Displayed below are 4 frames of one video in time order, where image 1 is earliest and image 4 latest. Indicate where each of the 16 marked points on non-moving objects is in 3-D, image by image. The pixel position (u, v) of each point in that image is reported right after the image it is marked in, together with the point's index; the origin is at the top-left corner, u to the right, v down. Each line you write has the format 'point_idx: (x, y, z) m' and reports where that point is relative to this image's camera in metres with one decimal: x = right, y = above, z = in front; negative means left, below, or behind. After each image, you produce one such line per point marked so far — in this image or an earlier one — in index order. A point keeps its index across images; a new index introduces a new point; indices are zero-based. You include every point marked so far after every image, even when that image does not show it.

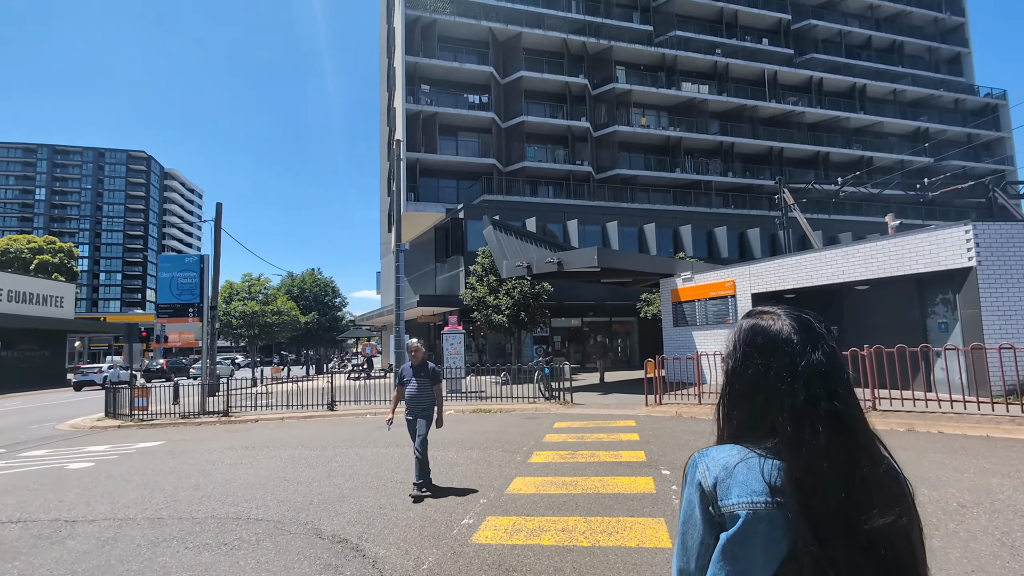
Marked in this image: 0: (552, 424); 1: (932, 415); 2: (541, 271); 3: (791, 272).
0: (+0.9, -3.1, +11.7) m
1: (+6.9, -2.1, +8.4) m
2: (+1.0, +0.6, +17.8) m
3: (+8.0, +0.4, +15.0) m
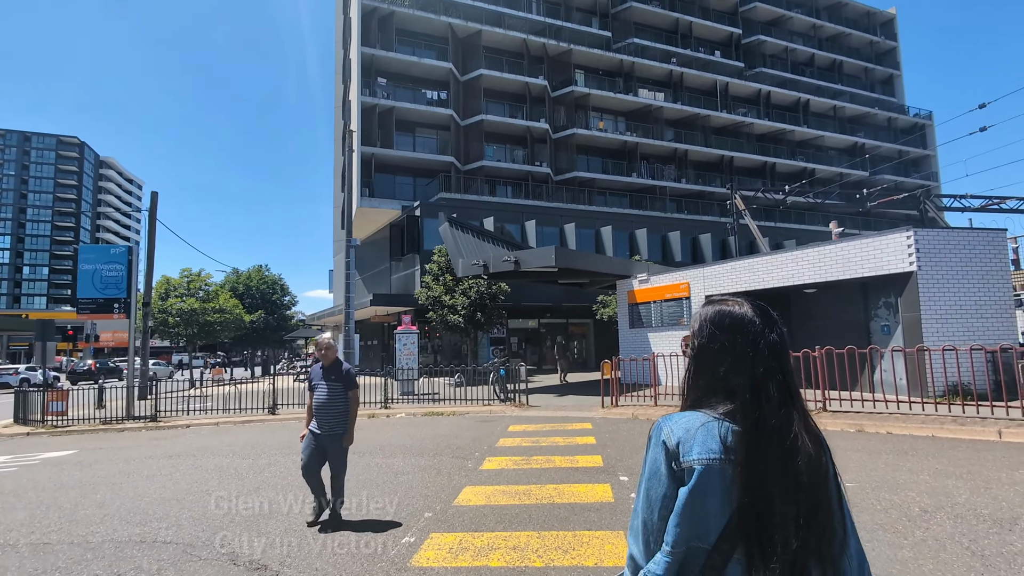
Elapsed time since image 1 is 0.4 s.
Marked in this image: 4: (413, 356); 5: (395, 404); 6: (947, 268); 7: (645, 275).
0: (-0.1, -3.1, +11.3) m
1: (+6.1, -2.1, +8.5) m
2: (-0.5, +0.6, +17.4) m
3: (+6.7, +0.3, +15.2) m
4: (-3.7, -2.6, +19.2) m
5: (-3.6, -3.6, +15.7) m
6: (+9.9, +0.5, +11.5) m
7: (+4.7, +0.5, +18.1) m
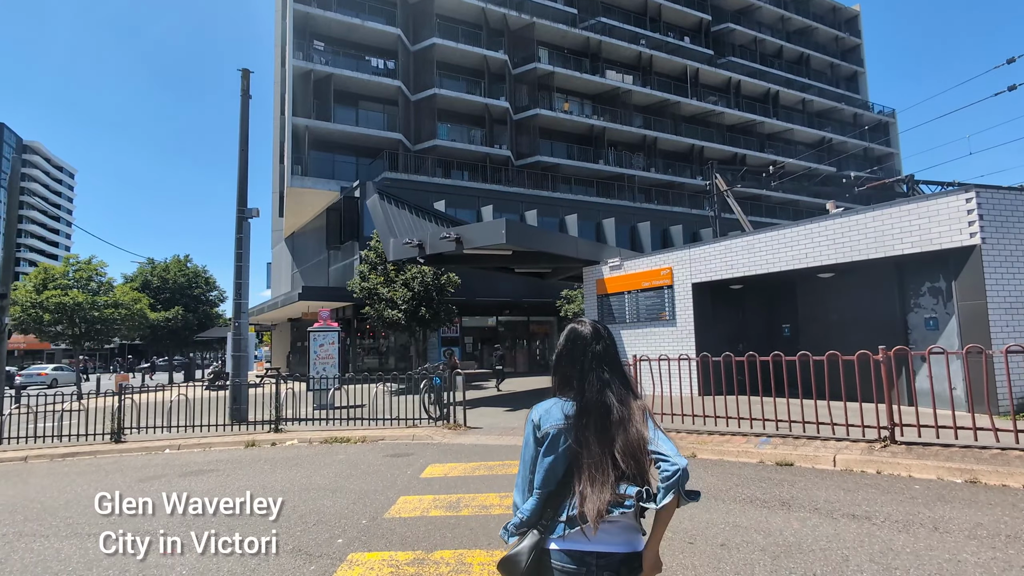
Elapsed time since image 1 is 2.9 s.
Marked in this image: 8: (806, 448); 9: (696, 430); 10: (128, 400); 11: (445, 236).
0: (-1.3, -2.7, +7.8) m
1: (+5.1, -1.8, +5.4) m
2: (-2.1, +1.0, +13.8) m
3: (+5.3, +0.7, +12.2) m
4: (-5.5, -2.2, +15.4) m
5: (-5.1, -3.2, +11.9) m
6: (+8.7, +0.8, +8.7) m
7: (+3.0, +0.8, +14.9) m
8: (+3.7, -2.0, +6.4) m
9: (+2.8, -2.2, +7.8) m
10: (-9.3, -2.7, +12.4) m
11: (-1.8, +1.4, +13.4) m
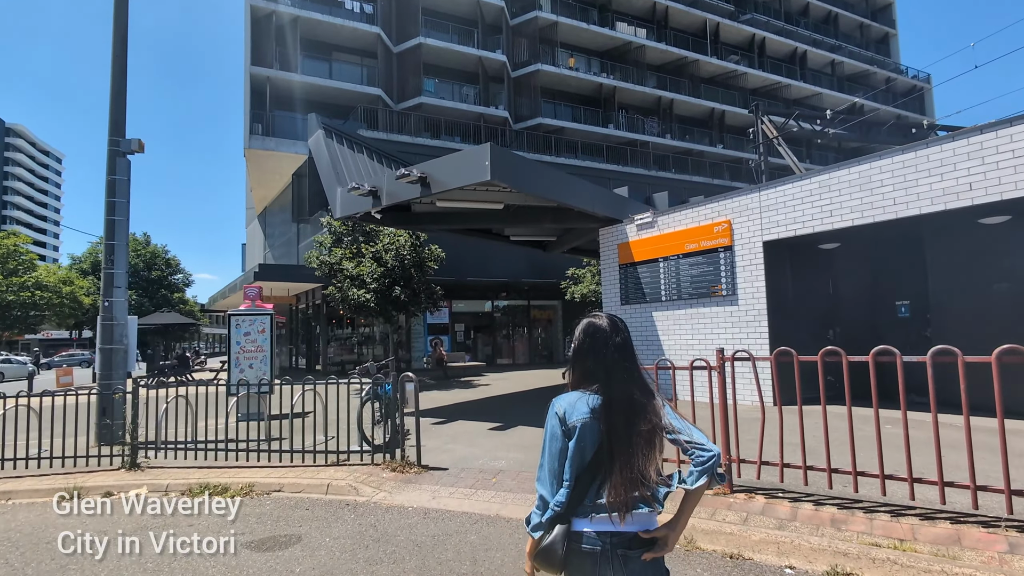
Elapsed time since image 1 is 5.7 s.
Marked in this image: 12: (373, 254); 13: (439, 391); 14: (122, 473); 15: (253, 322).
0: (-1.5, -2.1, +3.8) m
1: (+4.9, -1.3, +1.4) m
2: (-2.3, +1.7, +9.8) m
3: (+5.1, +1.4, +8.1) m
4: (-5.6, -1.5, +11.5) m
5: (-5.2, -2.5, +8.0) m
6: (+8.5, +1.4, +4.6) m
7: (+2.9, +1.6, +10.9) m
8: (+3.5, -1.5, +2.4) m
9: (+2.6, -1.6, +3.8) m
10: (-9.5, -2.1, +8.5) m
11: (-2.0, +2.1, +9.4) m
12: (-4.7, +1.1, +17.2) m
13: (-2.2, -3.1, +15.5) m
14: (-5.3, -2.5, +7.0) m
15: (-5.8, -0.8, +11.6) m
